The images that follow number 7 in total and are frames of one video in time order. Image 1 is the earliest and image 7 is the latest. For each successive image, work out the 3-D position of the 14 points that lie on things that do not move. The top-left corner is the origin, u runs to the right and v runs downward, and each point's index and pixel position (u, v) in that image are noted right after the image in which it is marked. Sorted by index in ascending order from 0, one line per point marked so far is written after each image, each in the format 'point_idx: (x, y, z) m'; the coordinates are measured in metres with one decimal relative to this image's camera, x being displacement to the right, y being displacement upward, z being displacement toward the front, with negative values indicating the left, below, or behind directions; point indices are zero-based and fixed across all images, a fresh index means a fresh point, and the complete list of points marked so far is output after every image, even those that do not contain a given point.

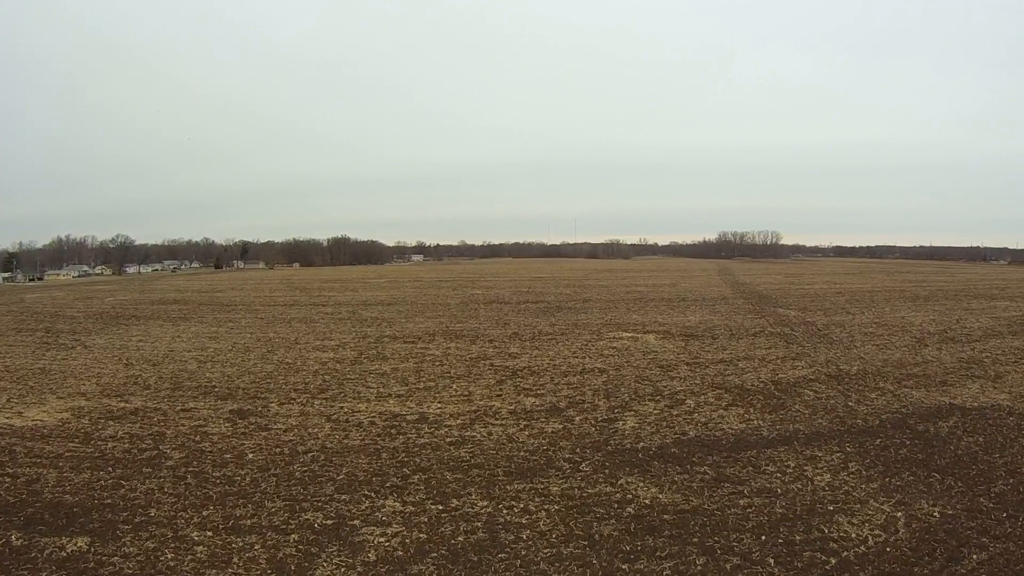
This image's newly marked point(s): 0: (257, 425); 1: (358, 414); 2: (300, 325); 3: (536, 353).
0: (-4.4, -2.3, +10.1) m
1: (-2.6, -2.1, +9.7) m
2: (-6.9, -1.2, +18.6) m
3: (+0.4, -1.5, +11.0) m
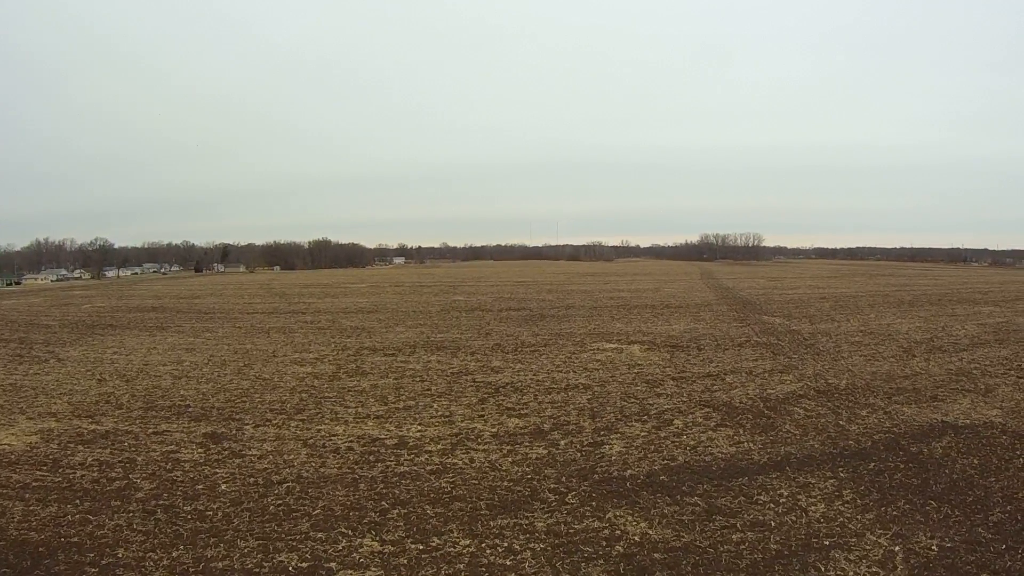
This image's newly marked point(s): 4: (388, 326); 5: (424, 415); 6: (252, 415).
0: (-4.7, -2.7, +9.6) m
1: (-2.9, -2.4, +9.4) m
2: (-7.5, -1.5, +18.1) m
3: (+0.1, -1.6, +10.7) m
4: (-3.8, -1.4, +17.2) m
5: (-1.5, -2.1, +9.3) m
6: (-5.1, -2.4, +11.3) m
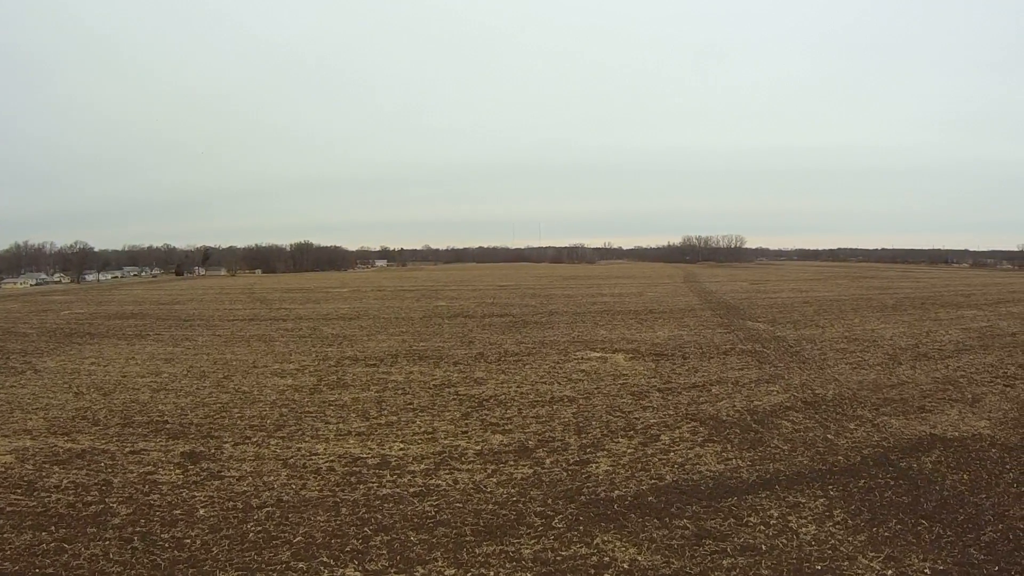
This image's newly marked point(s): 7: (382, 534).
0: (-4.9, -3.0, +9.3) m
1: (-3.1, -2.7, +9.1) m
2: (-7.9, -1.8, +17.7) m
3: (-0.2, -1.8, +10.5) m
4: (-4.3, -1.5, +16.9) m
5: (-1.7, -2.3, +9.1) m
6: (-5.4, -2.7, +11.0) m
7: (-1.5, -2.9, +6.7) m
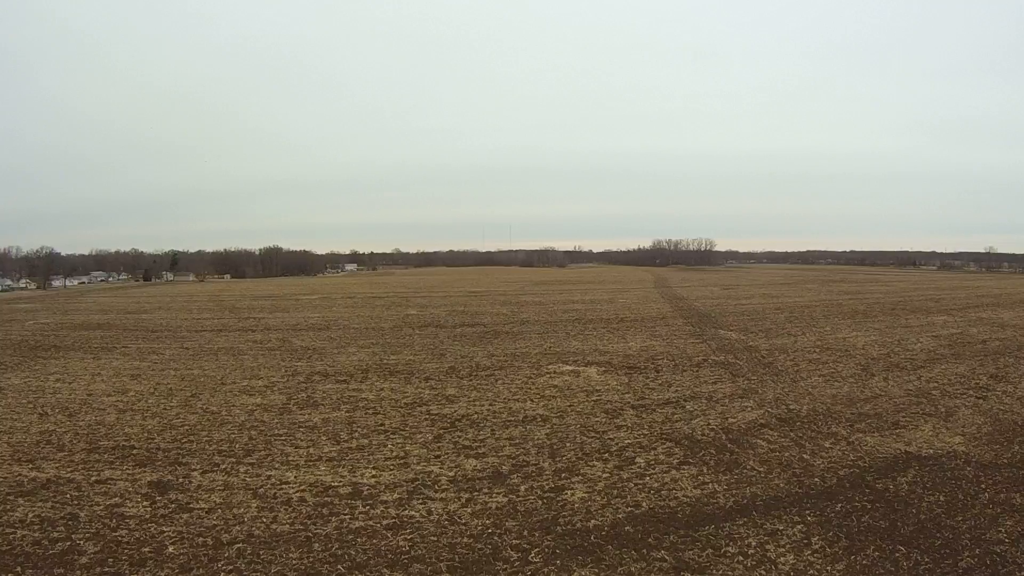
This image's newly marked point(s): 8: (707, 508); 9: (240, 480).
0: (-5.3, -3.5, +9.0) m
1: (-3.5, -3.1, +8.8) m
2: (-8.7, -2.1, +17.2) m
3: (-0.7, -2.0, +10.2) m
4: (-5.0, -1.7, +16.5) m
5: (-2.1, -2.6, +8.8) m
6: (-5.8, -3.2, +10.6) m
7: (-1.8, -3.3, +6.5) m
8: (+2.0, -2.2, +5.8) m
9: (-4.5, -3.2, +9.4) m
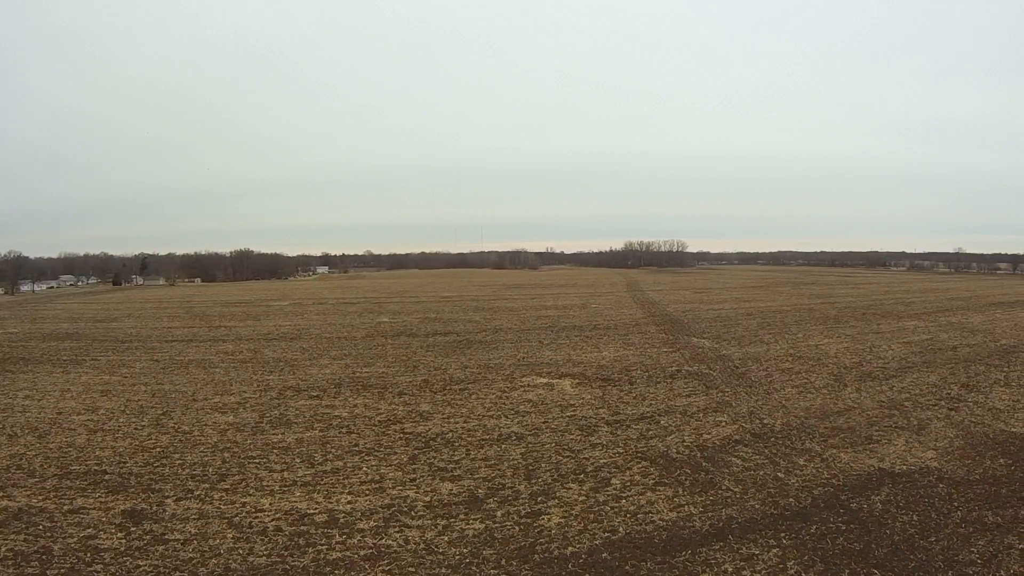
0: (-5.6, -3.9, +8.7) m
1: (-3.8, -3.5, +8.6) m
2: (-9.3, -2.4, +16.8) m
3: (-1.1, -2.1, +10.1) m
4: (-5.6, -1.9, +16.2) m
5: (-2.4, -2.9, +8.6) m
6: (-6.2, -3.6, +10.3) m
7: (-2.0, -3.7, +6.3) m
8: (+1.7, -2.5, +5.7) m
9: (-4.8, -3.6, +9.2) m
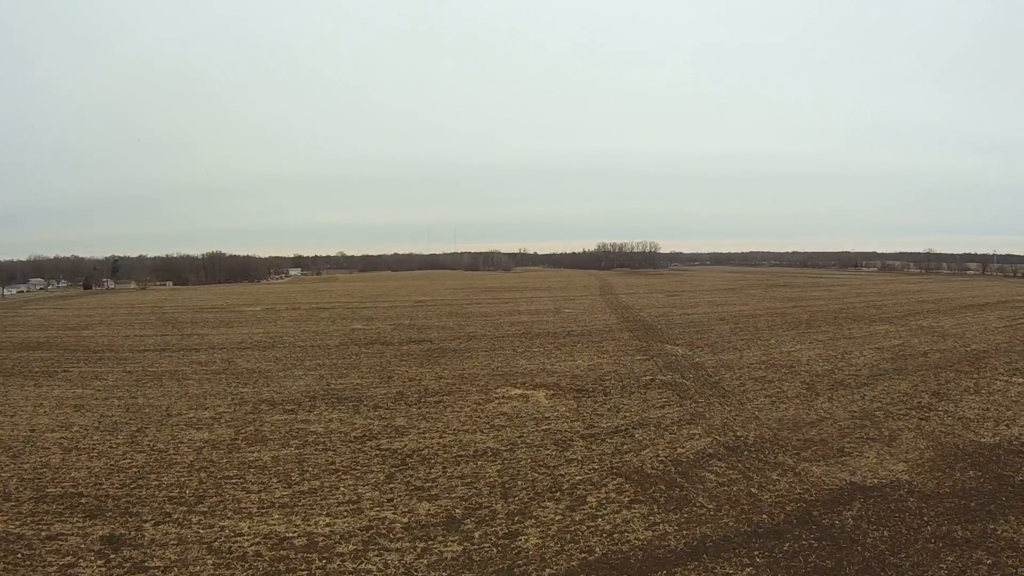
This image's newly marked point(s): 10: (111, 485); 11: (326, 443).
0: (-5.8, -4.4, +8.6) m
1: (-4.1, -3.8, +8.5) m
2: (-9.8, -2.7, +16.5) m
3: (-1.5, -2.3, +10.0) m
4: (-6.2, -2.0, +16.0) m
5: (-2.7, -3.2, +8.5) m
6: (-6.5, -4.0, +10.1) m
7: (-2.2, -4.1, +6.3) m
8: (+1.5, -2.7, +5.7) m
9: (-5.1, -4.0, +9.0) m
10: (-8.0, -4.0, +11.3) m
11: (-3.3, -2.7, +10.4) m
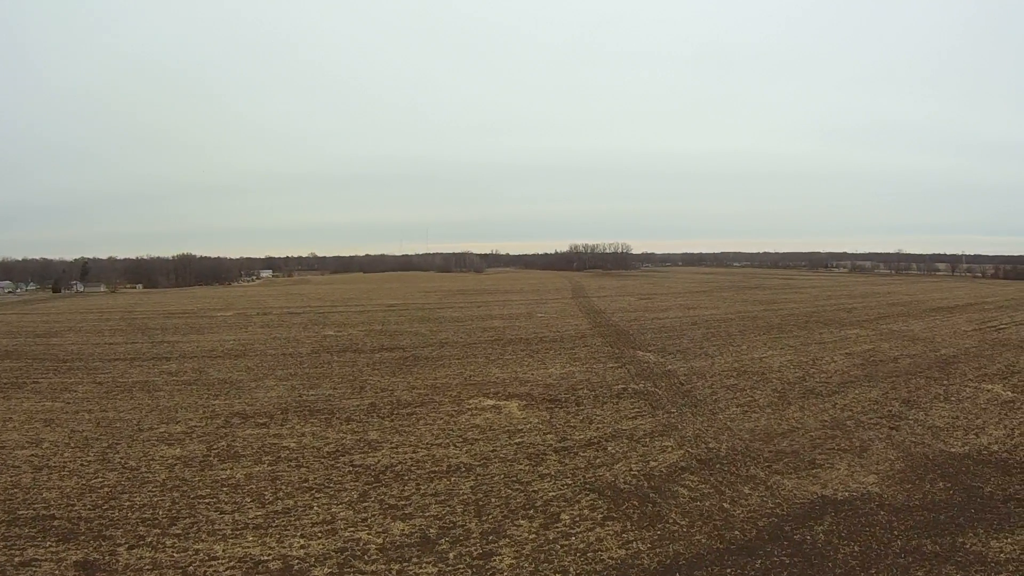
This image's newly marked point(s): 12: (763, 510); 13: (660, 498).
0: (-6.1, -4.7, +8.4) m
1: (-4.4, -4.1, +8.3) m
2: (-10.4, -2.9, +16.1) m
3: (-1.9, -2.4, +9.8) m
4: (-6.7, -2.1, +15.7) m
5: (-3.0, -3.4, +8.4) m
6: (-6.8, -4.3, +9.9) m
7: (-2.5, -4.4, +6.2) m
8: (+1.2, -2.8, +5.6) m
9: (-5.4, -4.3, +8.8) m
10: (-8.4, -4.4, +11.0) m
11: (-3.7, -2.9, +10.2) m
12: (+2.6, -2.2, +5.9) m
13: (+1.7, -2.3, +6.5) m
